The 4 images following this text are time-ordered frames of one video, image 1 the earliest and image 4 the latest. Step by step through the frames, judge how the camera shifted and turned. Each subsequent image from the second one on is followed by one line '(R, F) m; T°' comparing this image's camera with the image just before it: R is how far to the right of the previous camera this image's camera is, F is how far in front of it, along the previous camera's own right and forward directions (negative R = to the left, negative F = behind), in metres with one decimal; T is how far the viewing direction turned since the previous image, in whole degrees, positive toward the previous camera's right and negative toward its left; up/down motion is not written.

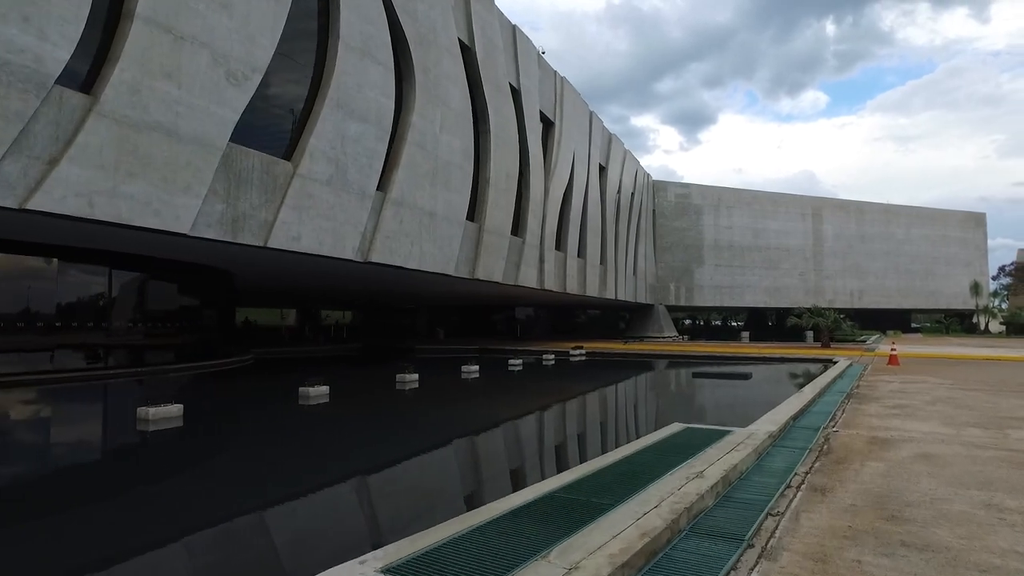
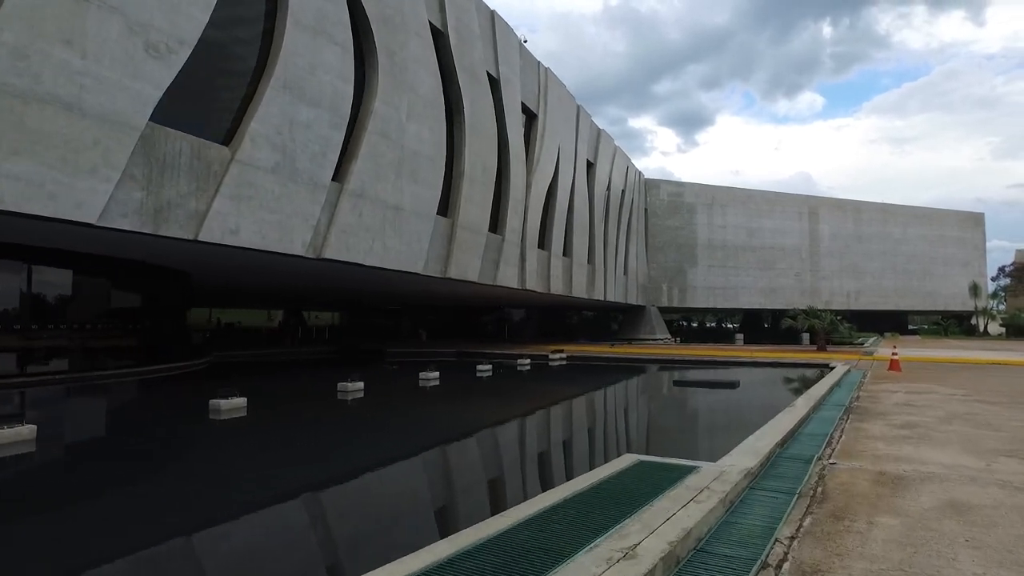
(+0.5, +1.0) m; 0°
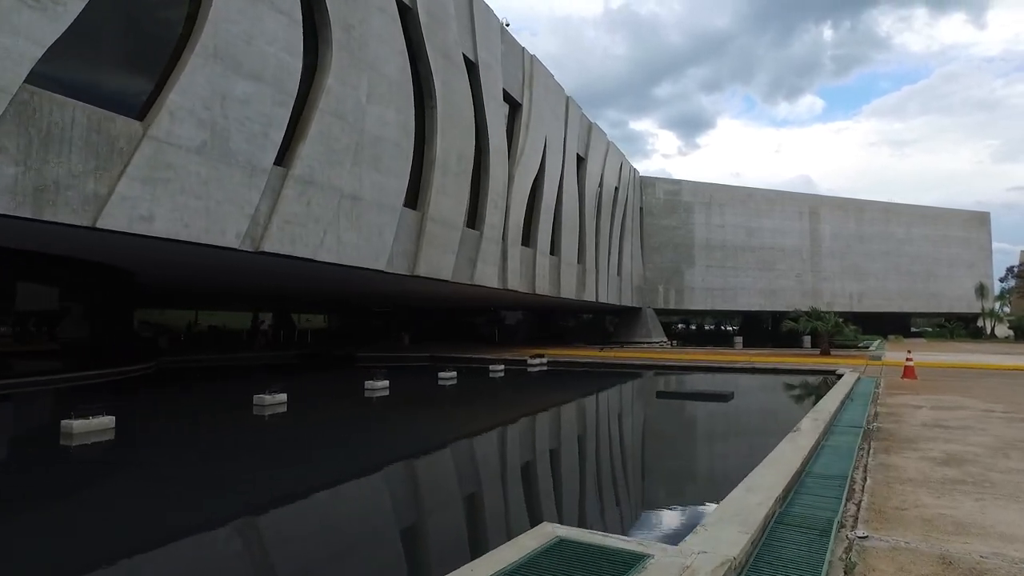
(+0.5, +1.2) m; 0°
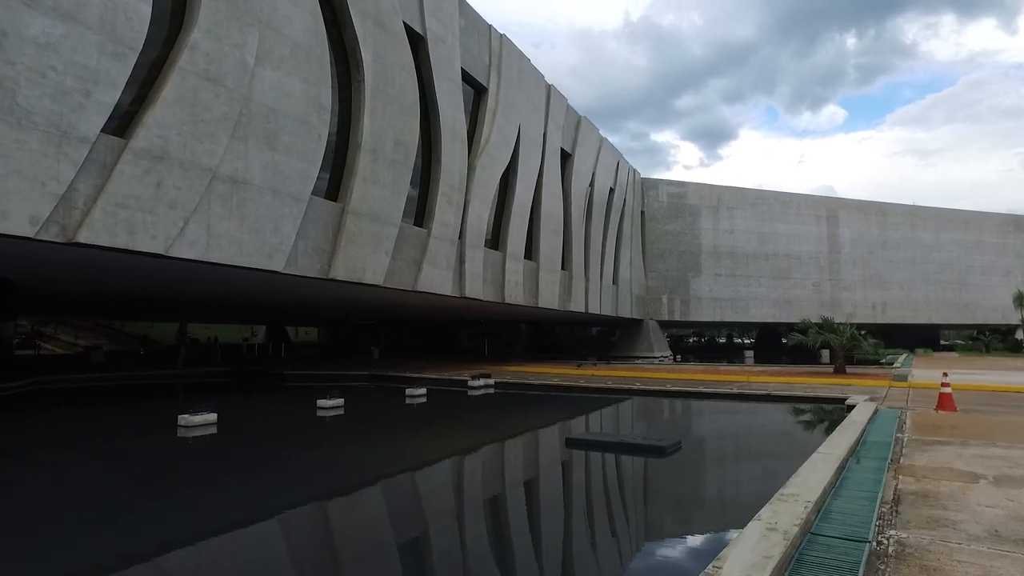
(+1.4, +2.4) m; -2°
